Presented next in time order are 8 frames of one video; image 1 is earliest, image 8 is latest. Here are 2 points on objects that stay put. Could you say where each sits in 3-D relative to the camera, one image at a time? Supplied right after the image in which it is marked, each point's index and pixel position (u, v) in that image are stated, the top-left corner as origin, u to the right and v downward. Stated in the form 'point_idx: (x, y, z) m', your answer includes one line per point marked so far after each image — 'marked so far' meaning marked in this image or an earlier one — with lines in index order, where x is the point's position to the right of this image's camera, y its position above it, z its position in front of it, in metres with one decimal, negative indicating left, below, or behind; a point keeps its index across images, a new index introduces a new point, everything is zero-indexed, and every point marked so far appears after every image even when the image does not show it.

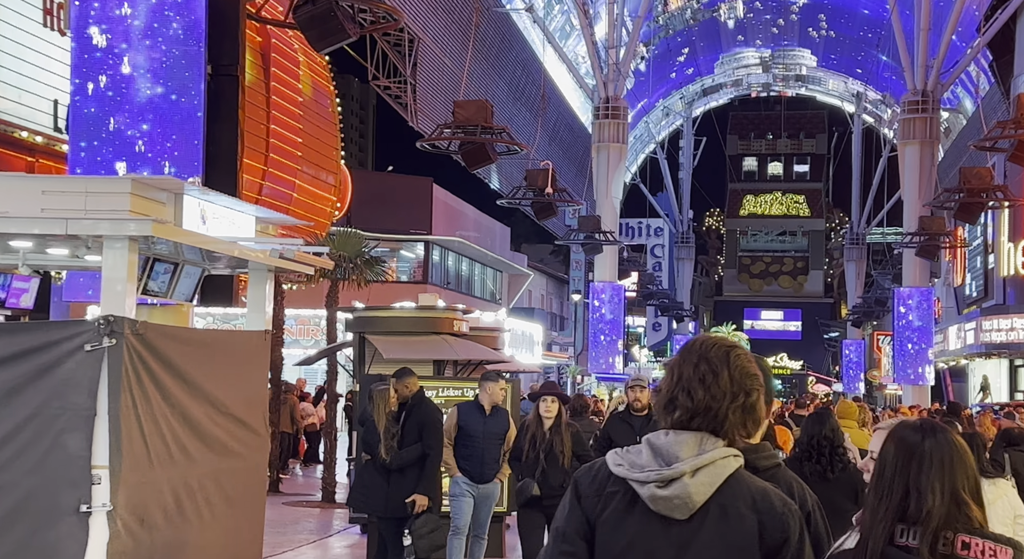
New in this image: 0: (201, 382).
0: (-2.5, -0.9, +9.6) m
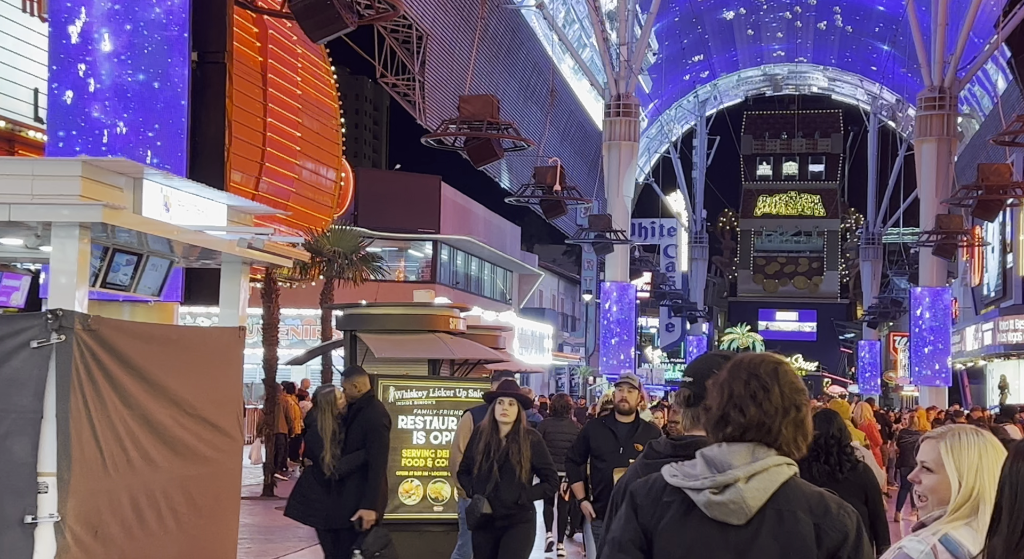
0: (-2.6, -0.8, +8.9) m
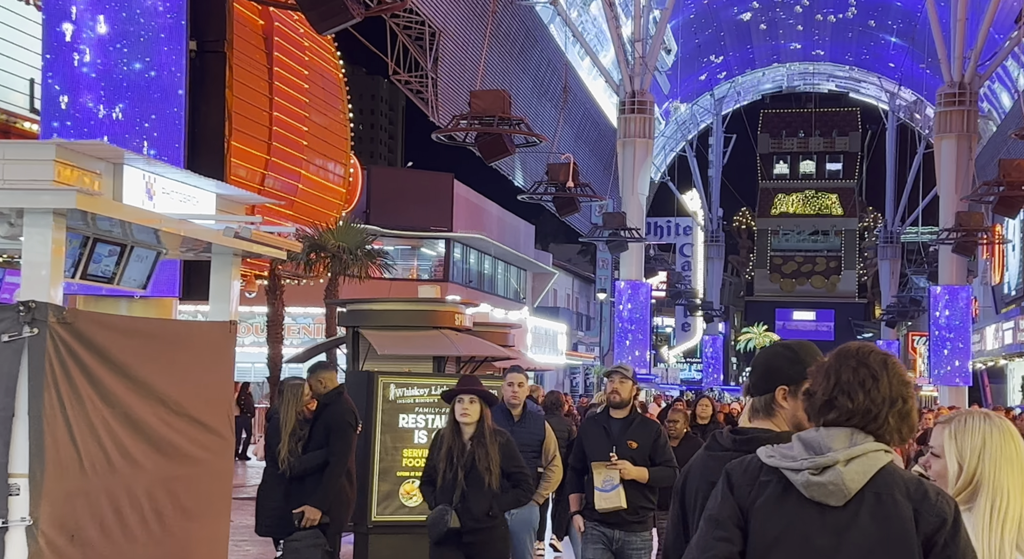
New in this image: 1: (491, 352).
0: (-2.6, -0.7, +8.5) m
1: (-0.3, -0.9, +14.7) m
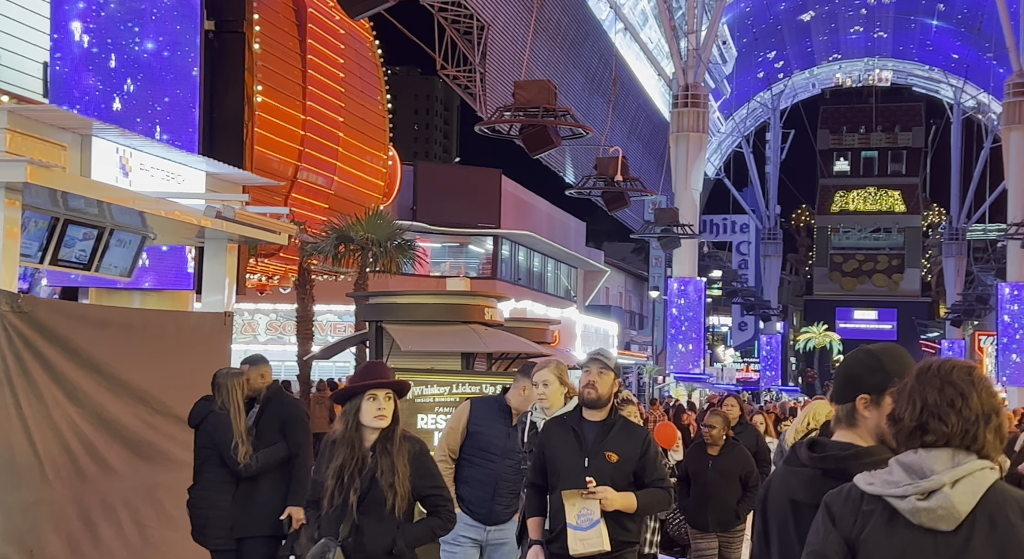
0: (-2.5, -0.7, +7.7) m
1: (+0.1, -0.8, +13.7) m
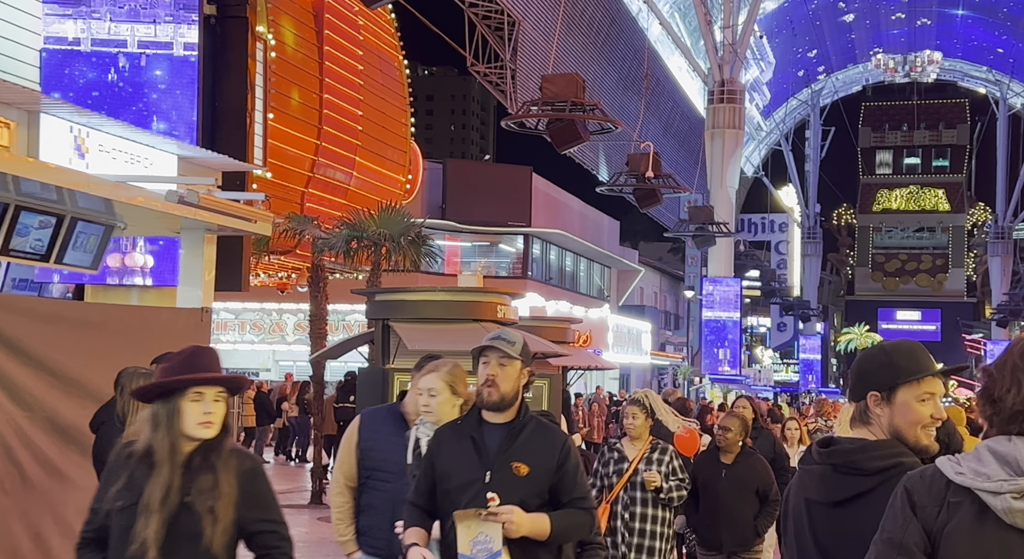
0: (-2.6, -0.6, +7.1) m
1: (+0.3, -0.8, +13.0) m
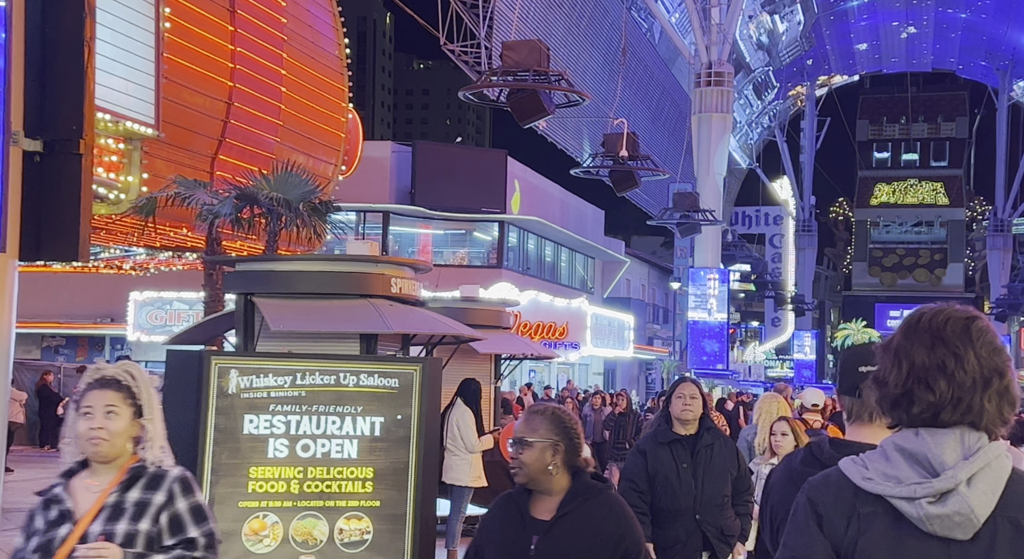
0: (-3.5, -0.3, +4.7) m
1: (-0.7, -0.4, +10.6) m
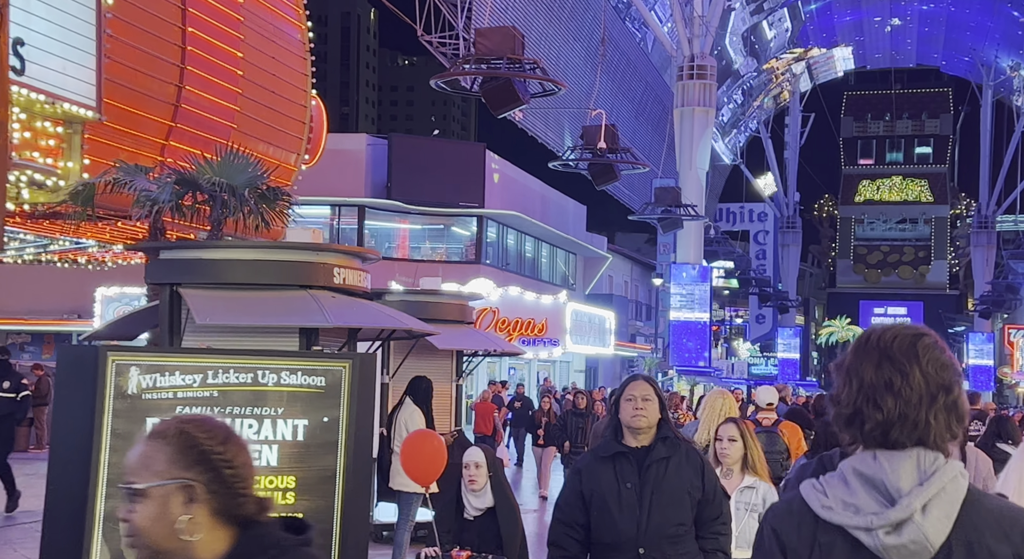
0: (-3.9, -0.2, +3.8) m
1: (-1.1, -0.4, +9.7) m
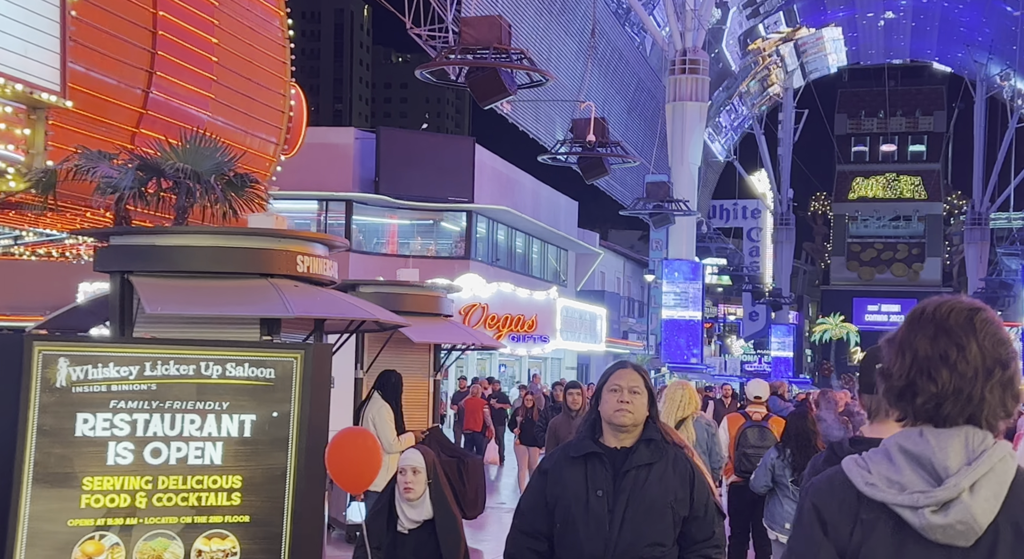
0: (-4.1, -0.1, +3.2) m
1: (-1.3, -0.3, +9.2) m
